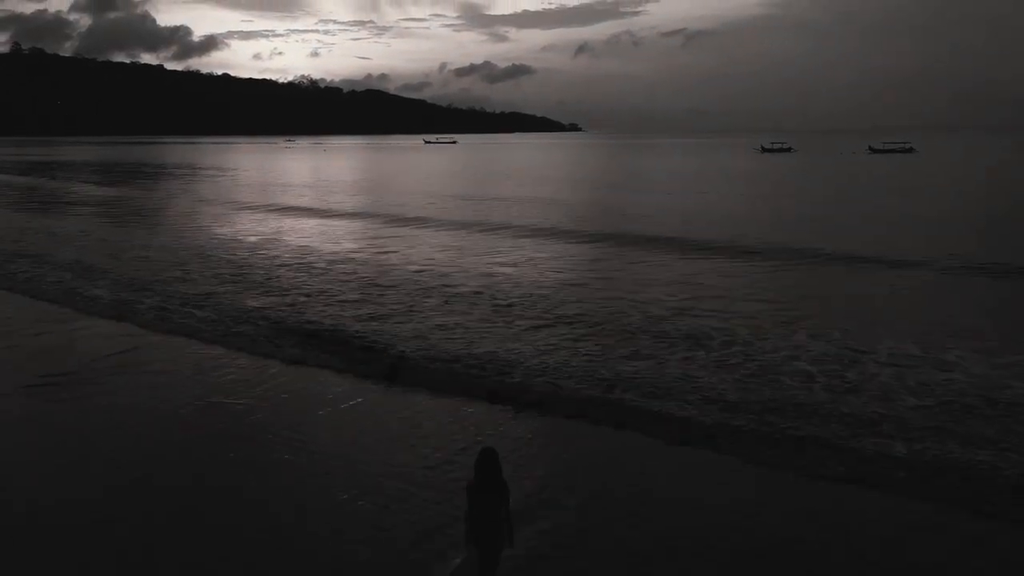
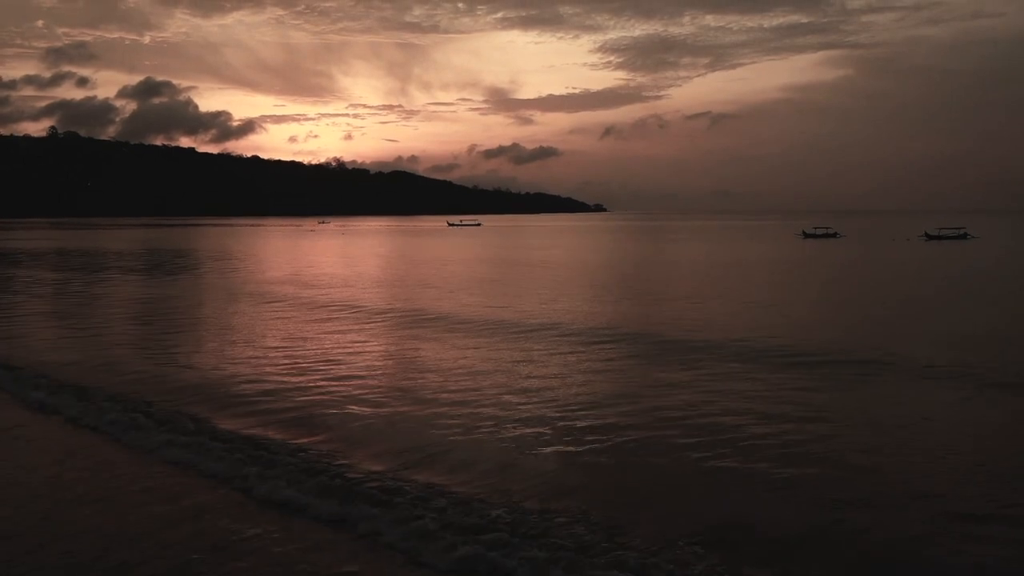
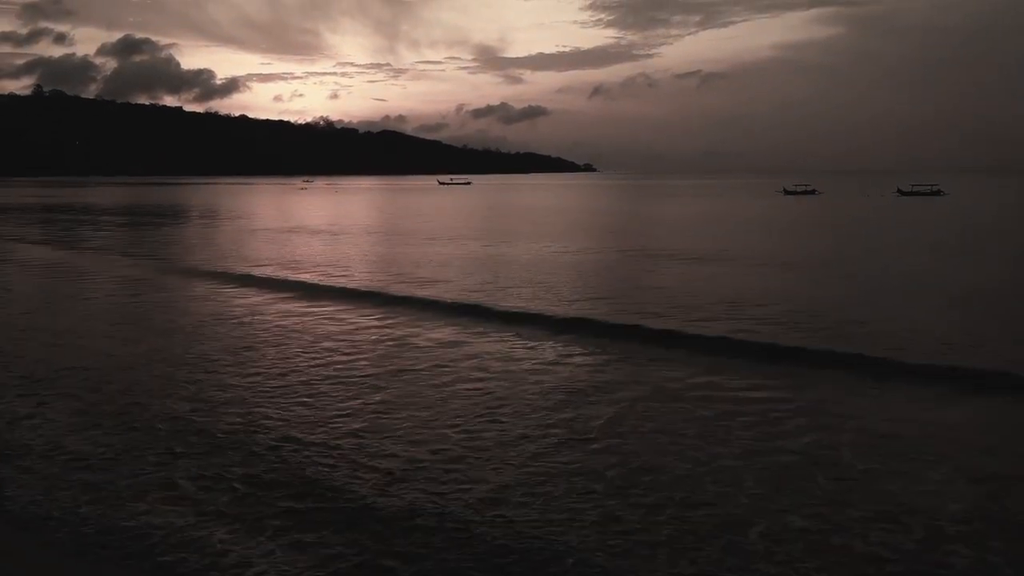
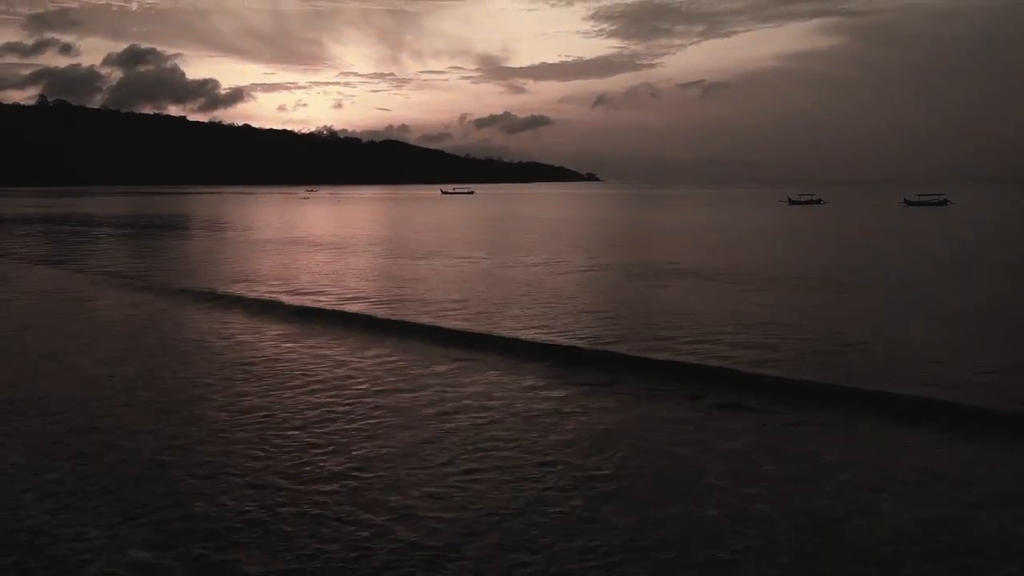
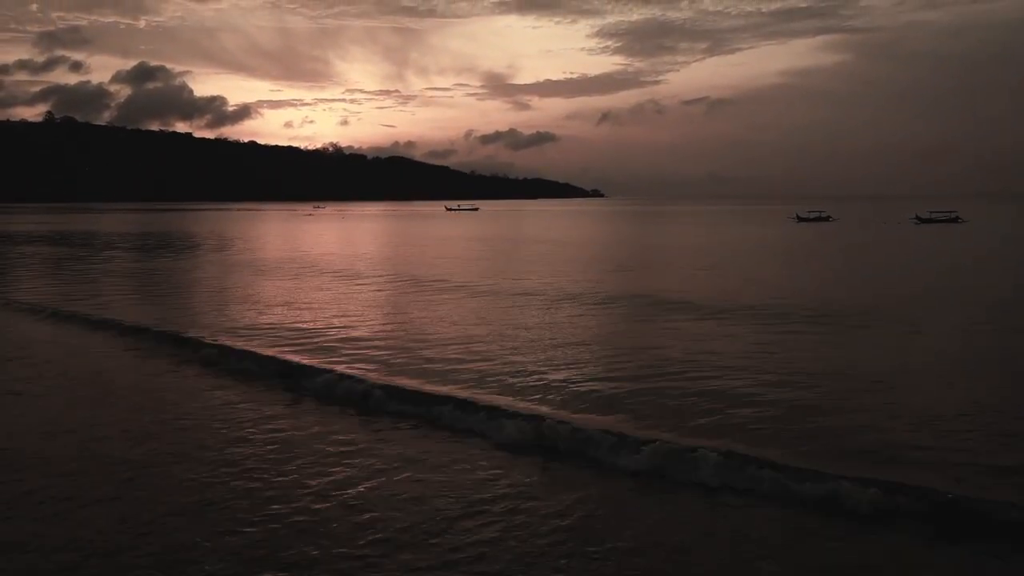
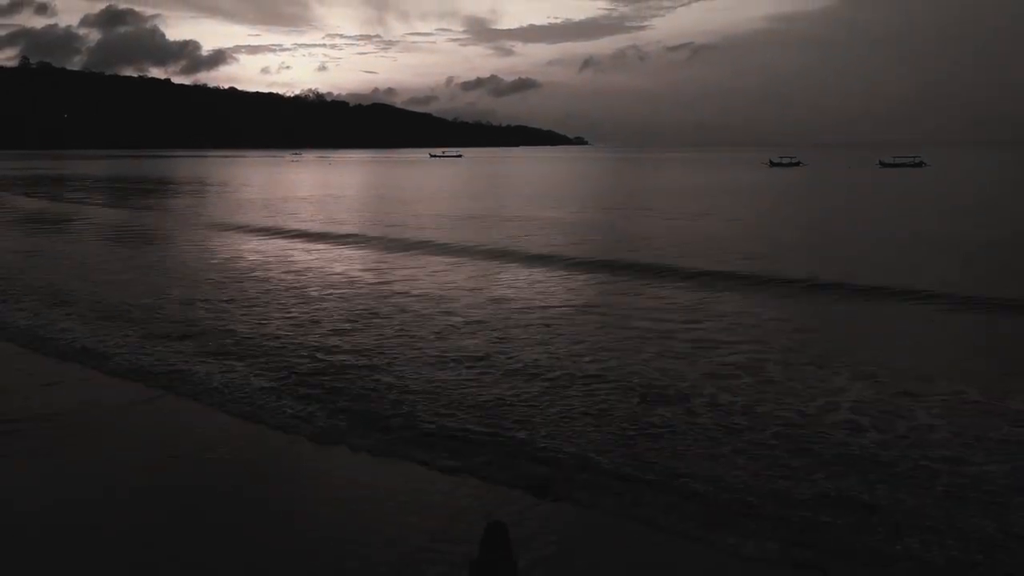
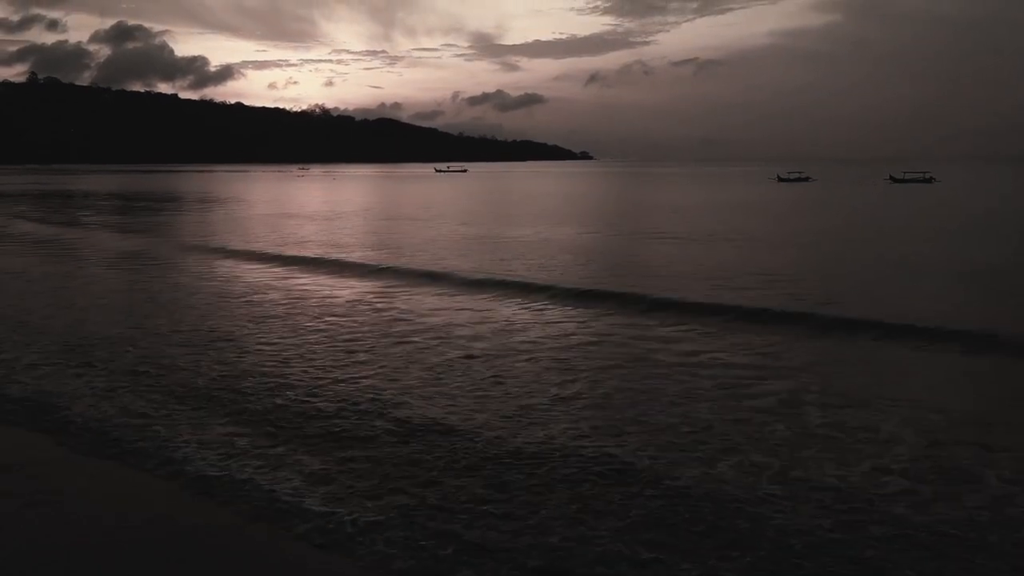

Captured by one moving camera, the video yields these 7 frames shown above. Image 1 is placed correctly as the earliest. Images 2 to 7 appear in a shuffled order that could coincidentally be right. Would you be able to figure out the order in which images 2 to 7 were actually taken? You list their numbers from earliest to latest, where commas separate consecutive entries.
6, 7, 3, 4, 5, 2
